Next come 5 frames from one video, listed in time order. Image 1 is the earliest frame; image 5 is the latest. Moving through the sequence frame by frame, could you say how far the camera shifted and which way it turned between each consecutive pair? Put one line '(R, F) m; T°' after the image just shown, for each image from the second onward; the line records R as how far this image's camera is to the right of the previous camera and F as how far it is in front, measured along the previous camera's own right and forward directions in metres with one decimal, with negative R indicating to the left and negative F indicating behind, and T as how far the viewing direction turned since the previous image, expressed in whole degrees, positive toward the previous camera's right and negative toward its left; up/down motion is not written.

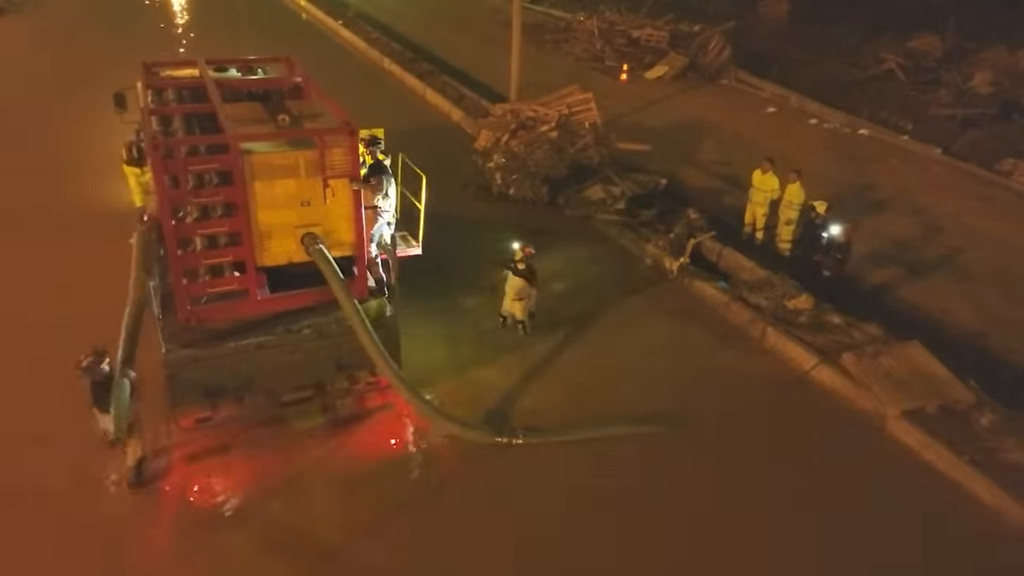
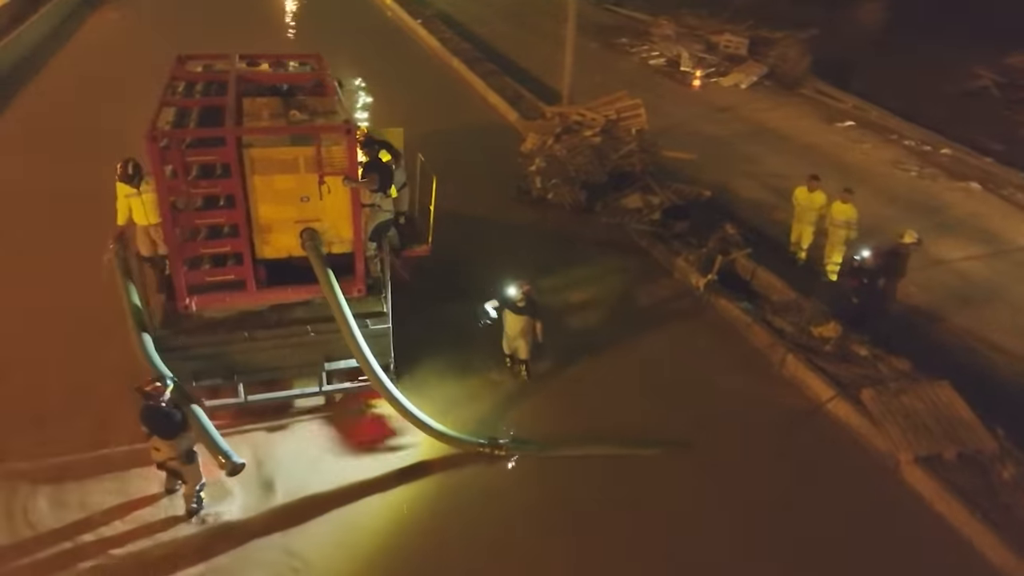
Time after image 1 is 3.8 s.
(+0.9, +0.2) m; -7°
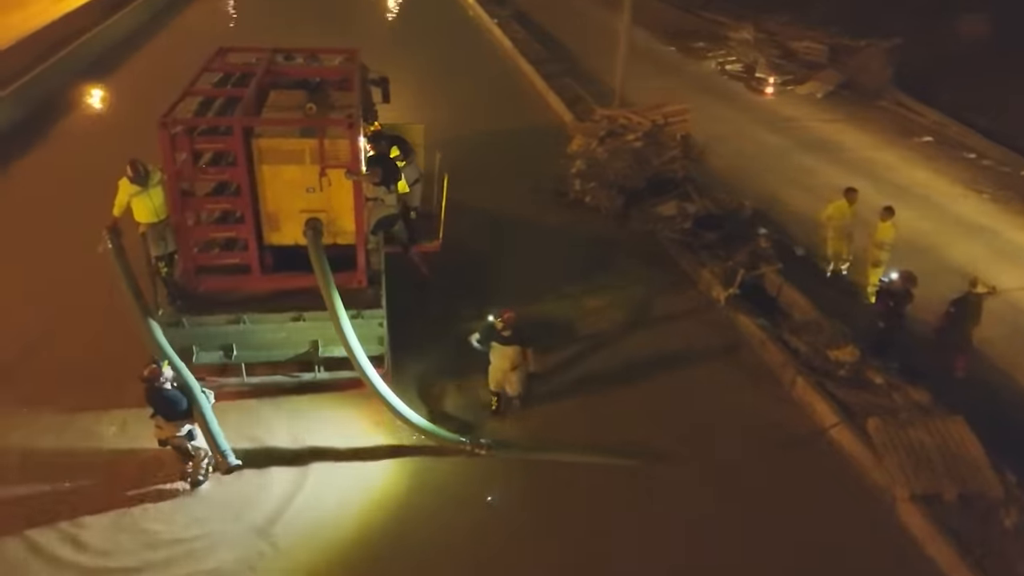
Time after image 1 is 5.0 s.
(+0.9, +0.1) m; -7°
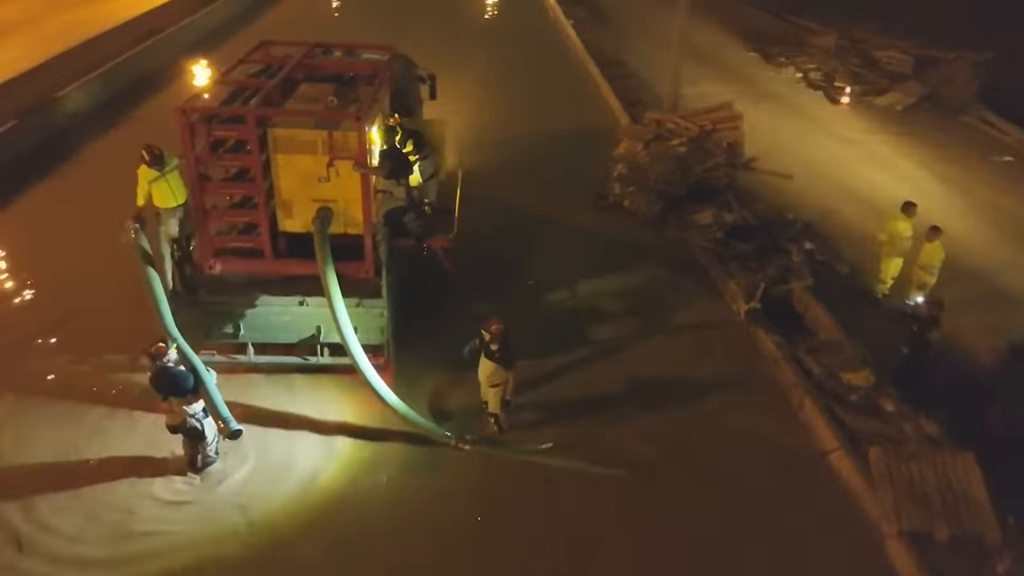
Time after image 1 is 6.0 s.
(+0.9, 0.0) m; -7°
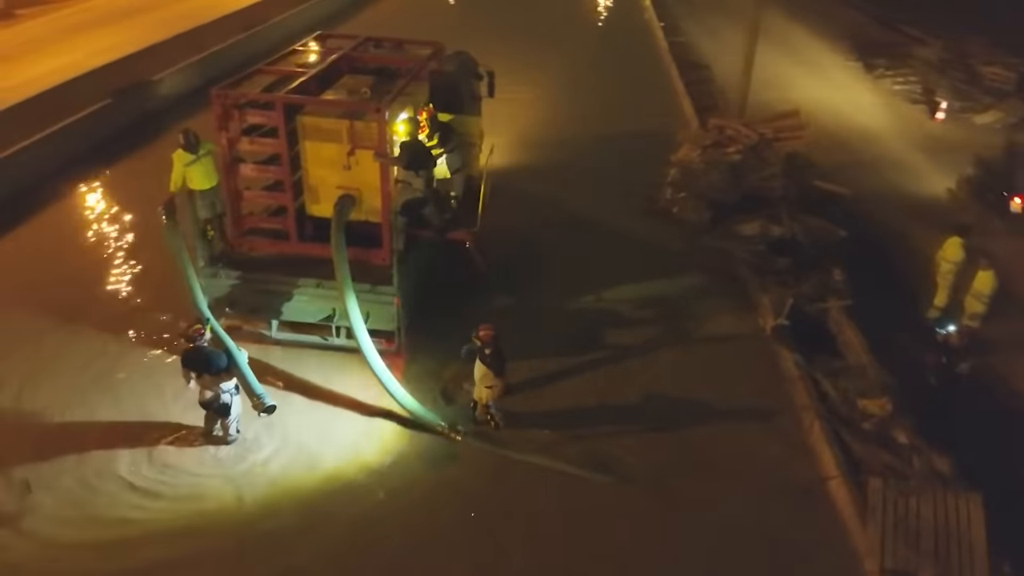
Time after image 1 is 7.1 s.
(+1.0, 0.0) m; -8°
